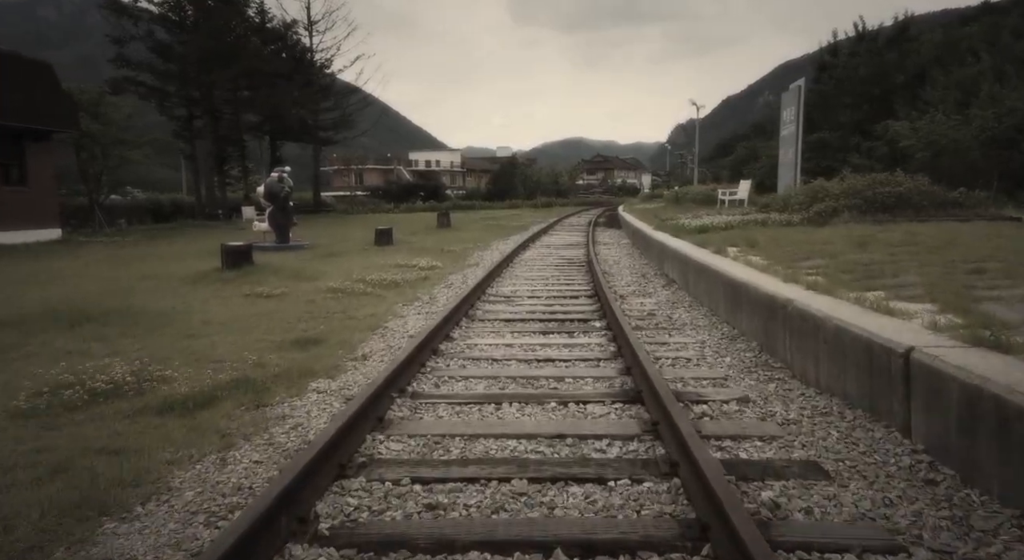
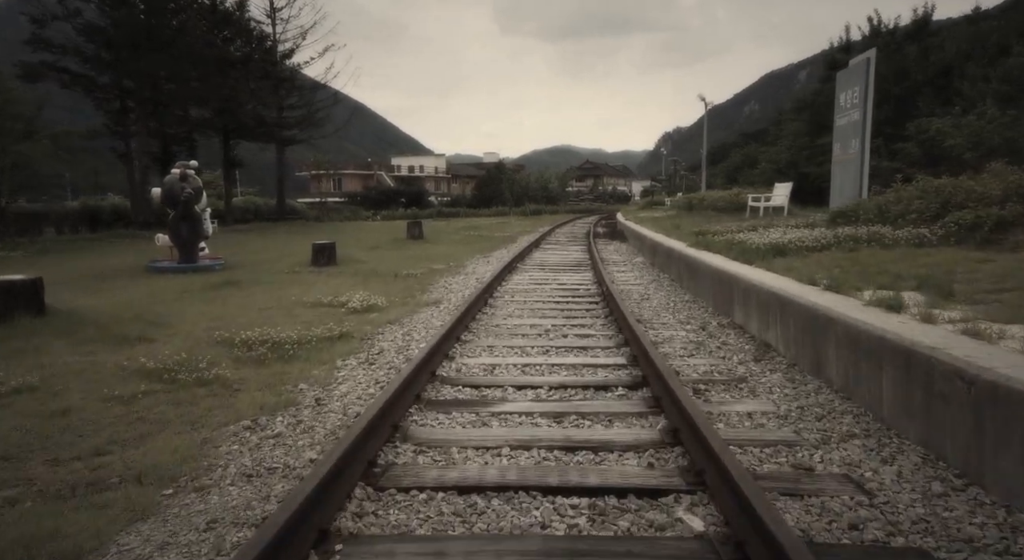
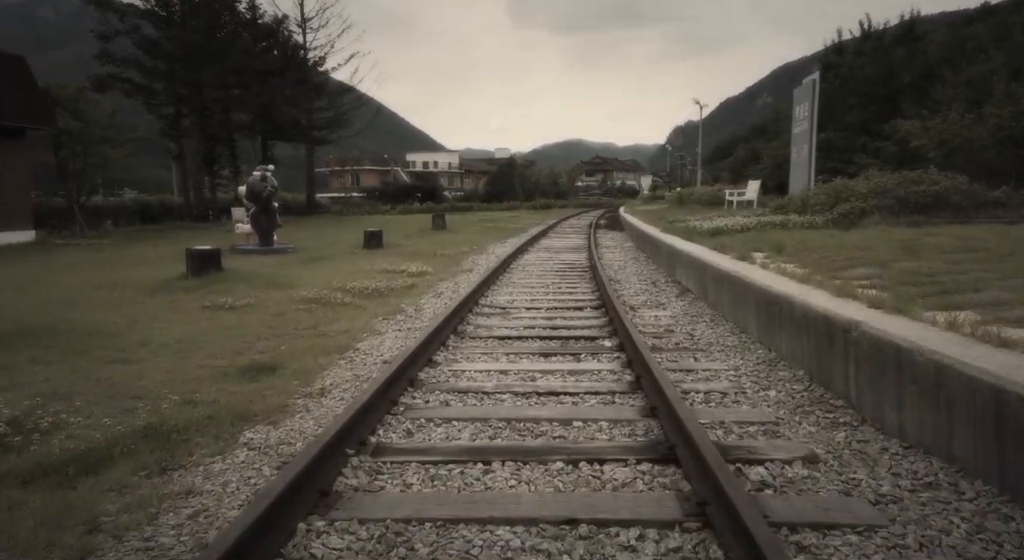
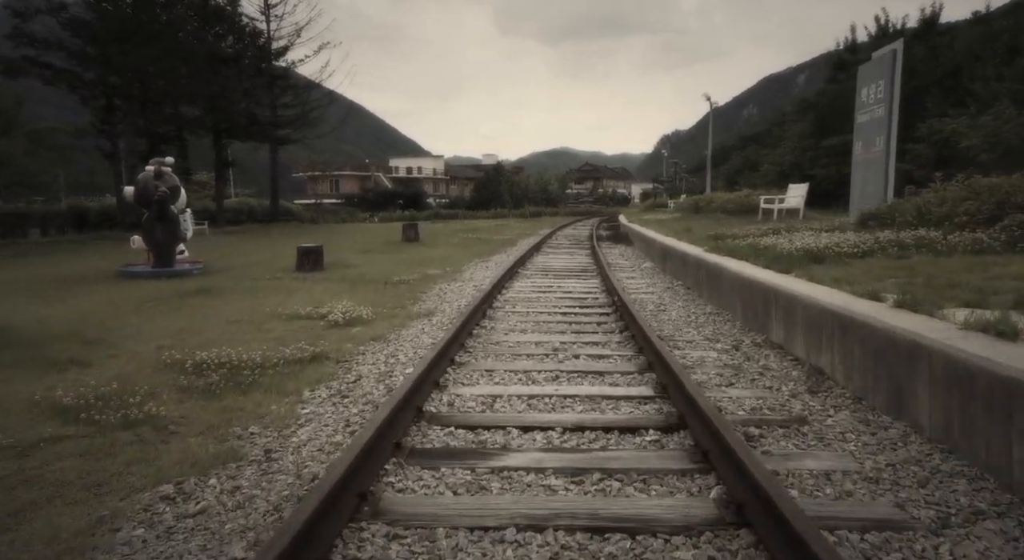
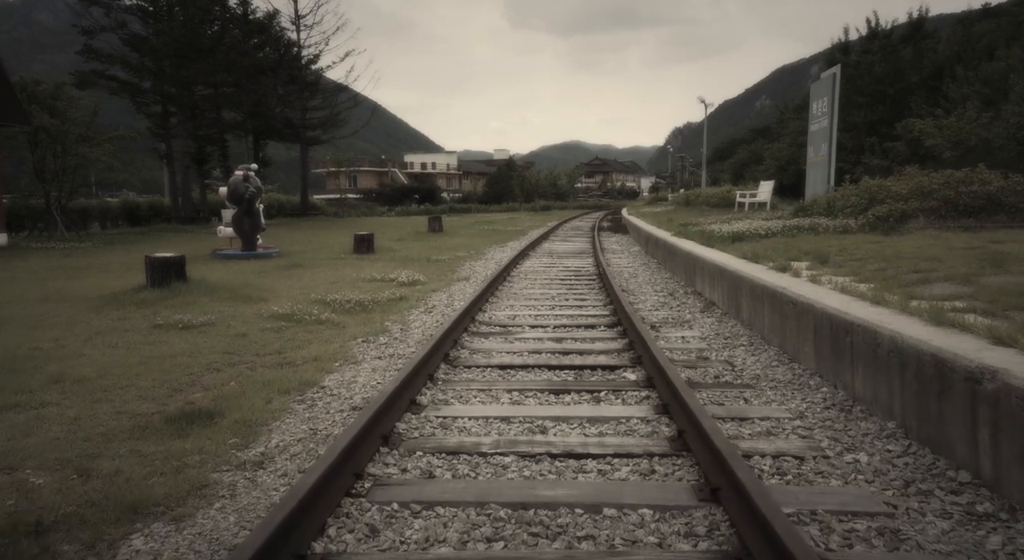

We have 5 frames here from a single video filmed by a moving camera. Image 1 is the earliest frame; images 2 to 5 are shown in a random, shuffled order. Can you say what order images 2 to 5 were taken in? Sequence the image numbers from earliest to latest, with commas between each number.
3, 5, 2, 4
